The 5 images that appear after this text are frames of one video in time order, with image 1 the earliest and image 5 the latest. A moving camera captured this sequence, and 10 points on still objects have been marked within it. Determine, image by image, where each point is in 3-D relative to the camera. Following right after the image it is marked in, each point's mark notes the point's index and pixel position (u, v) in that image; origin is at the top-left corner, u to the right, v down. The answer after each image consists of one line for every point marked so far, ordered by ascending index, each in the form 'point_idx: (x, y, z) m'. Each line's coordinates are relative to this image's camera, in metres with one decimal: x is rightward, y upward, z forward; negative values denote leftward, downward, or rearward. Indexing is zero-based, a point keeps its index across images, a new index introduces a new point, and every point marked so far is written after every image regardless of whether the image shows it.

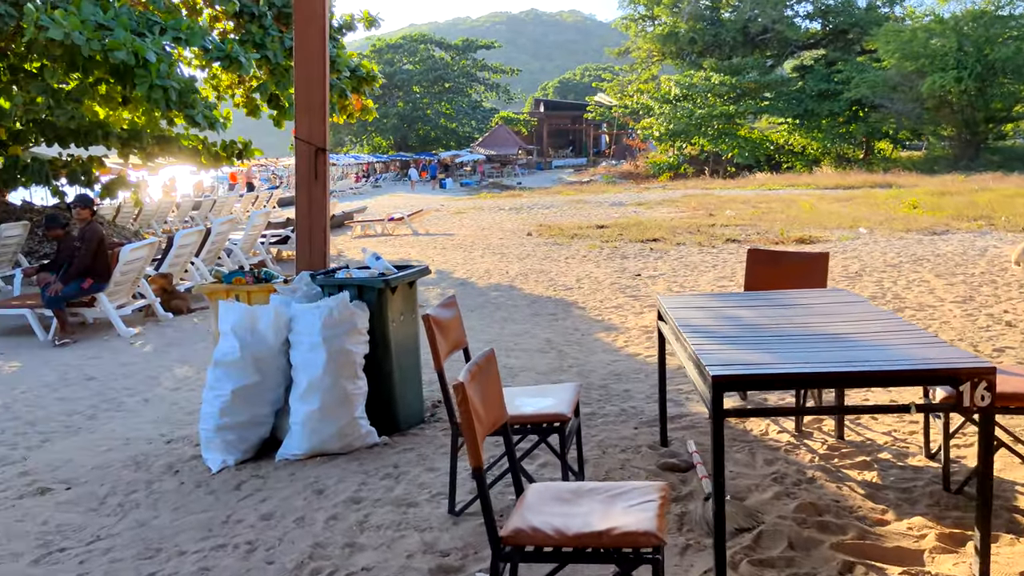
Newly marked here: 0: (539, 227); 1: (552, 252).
0: (+0.5, +1.1, +15.9) m
1: (+0.5, +0.5, +11.6) m
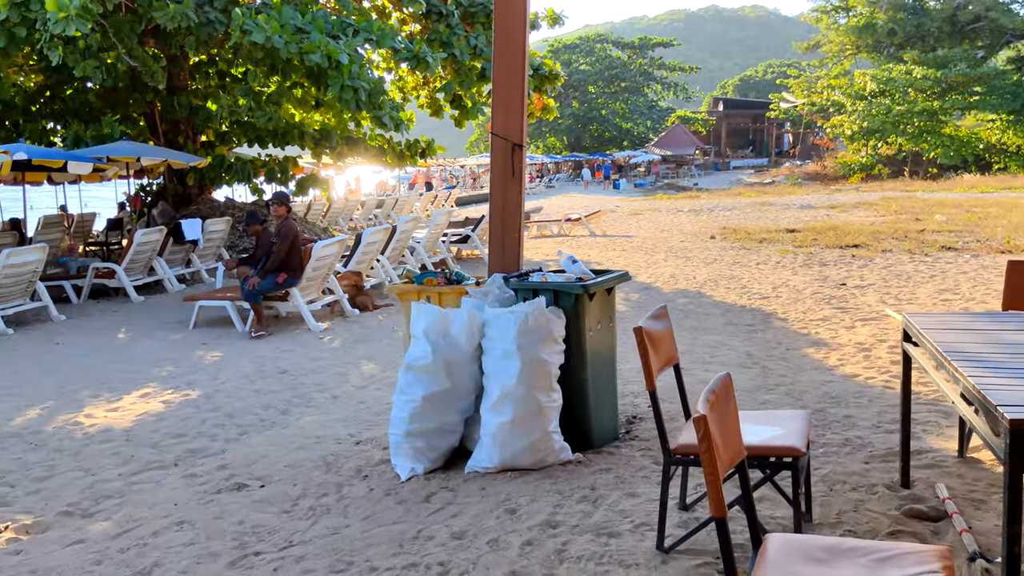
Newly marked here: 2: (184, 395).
0: (+3.7, +1.0, +15.1) m
1: (+2.9, +0.4, +10.9) m
2: (-2.3, -0.8, +6.0) m
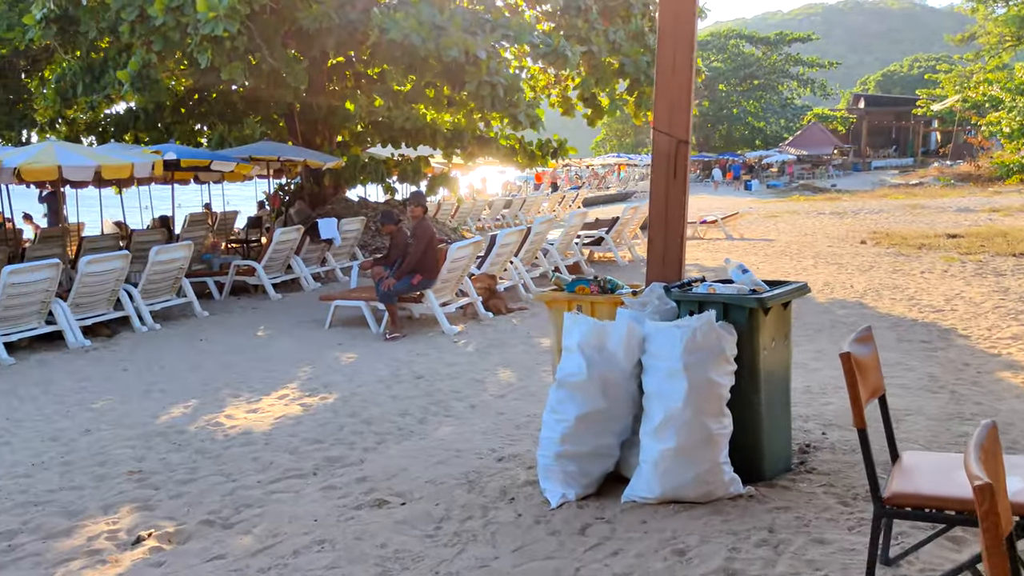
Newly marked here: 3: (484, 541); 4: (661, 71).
0: (+5.9, +0.9, +14.1) m
1: (+4.5, +0.3, +10.0) m
2: (-1.3, -0.8, +5.9) m
3: (-0.1, -1.0, +3.4) m
4: (+0.7, +1.0, +4.1) m
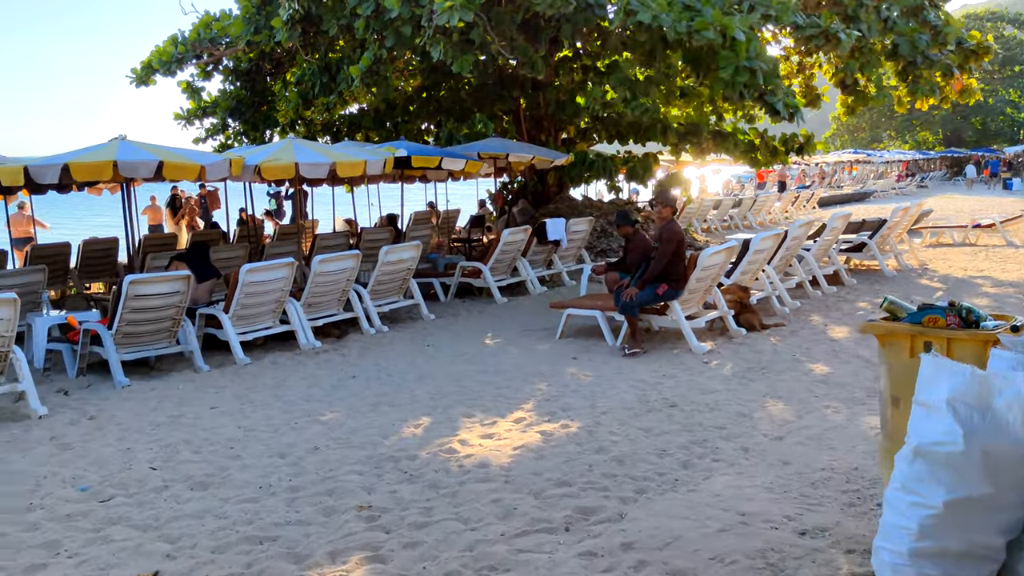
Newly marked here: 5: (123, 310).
0: (+9.3, +0.6, +11.4) m
1: (+7.0, 0.0, +7.8) m
2: (+0.3, -0.8, +5.2) m
3: (+0.9, -1.1, +2.5) m
4: (+1.9, +0.9, +2.9) m
5: (-3.0, -0.2, +6.7) m
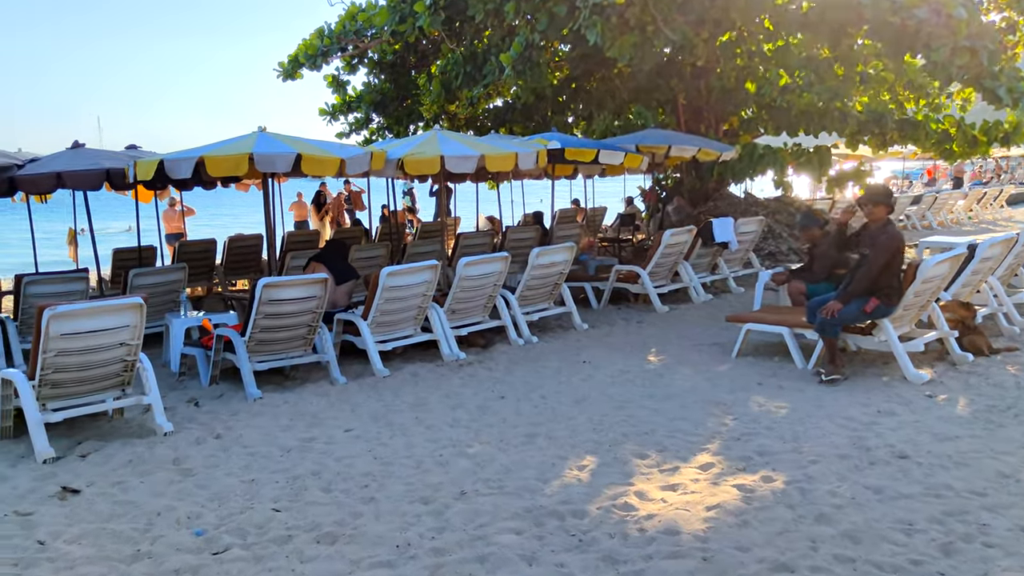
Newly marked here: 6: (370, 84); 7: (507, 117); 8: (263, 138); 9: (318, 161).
0: (+11.1, +0.3, +8.9) m
1: (+8.2, -0.2, +5.7) m
2: (+1.2, -0.9, +4.1) m
3: (+1.4, -1.2, +1.4) m
4: (+2.5, +0.8, +1.6) m
5: (-1.8, -0.2, +6.2) m
6: (-2.4, +3.4, +14.6) m
7: (-0.1, +2.8, +14.2) m
8: (-2.0, +1.2, +6.8) m
9: (-1.5, +1.0, +6.7) m
